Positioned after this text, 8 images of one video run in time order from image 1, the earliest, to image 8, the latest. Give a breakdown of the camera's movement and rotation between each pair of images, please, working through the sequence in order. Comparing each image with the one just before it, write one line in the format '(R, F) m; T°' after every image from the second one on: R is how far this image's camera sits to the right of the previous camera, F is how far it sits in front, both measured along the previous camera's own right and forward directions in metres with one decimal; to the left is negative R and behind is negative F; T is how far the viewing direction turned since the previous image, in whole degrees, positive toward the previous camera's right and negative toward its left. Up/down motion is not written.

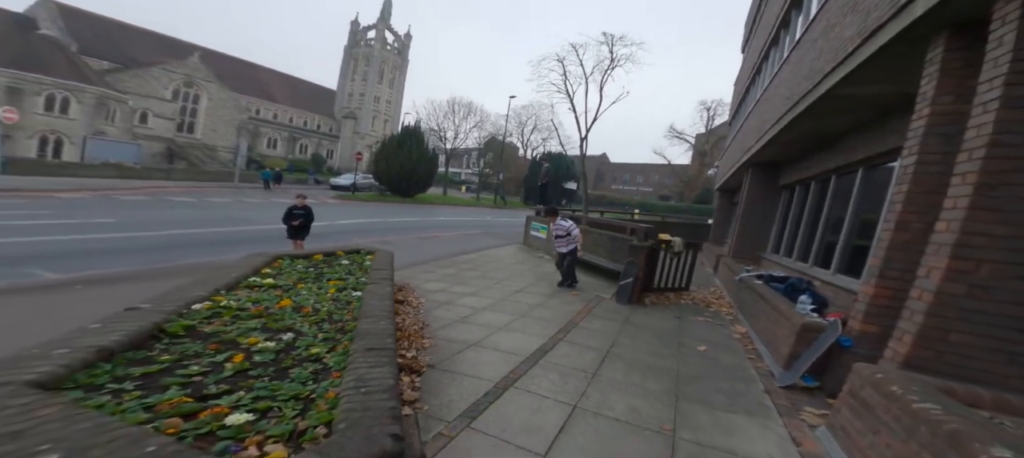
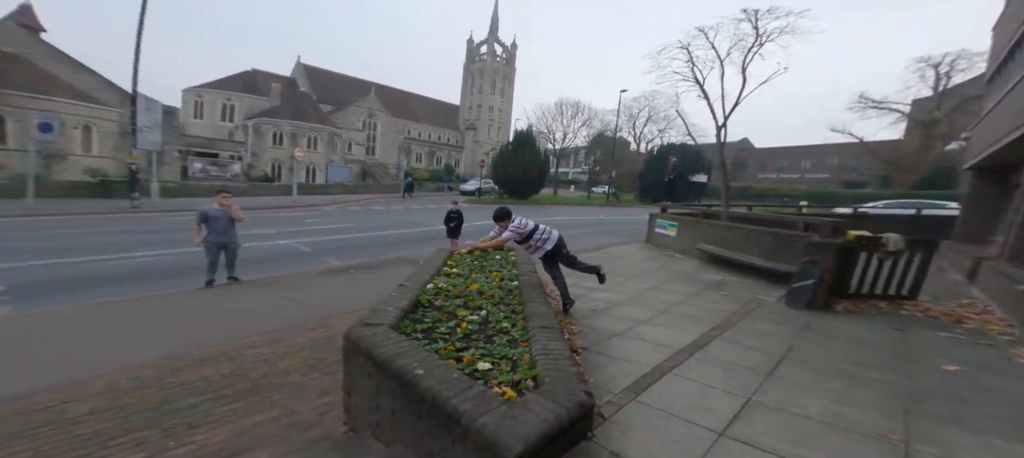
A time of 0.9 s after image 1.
(-0.5, -0.6) m; -15°
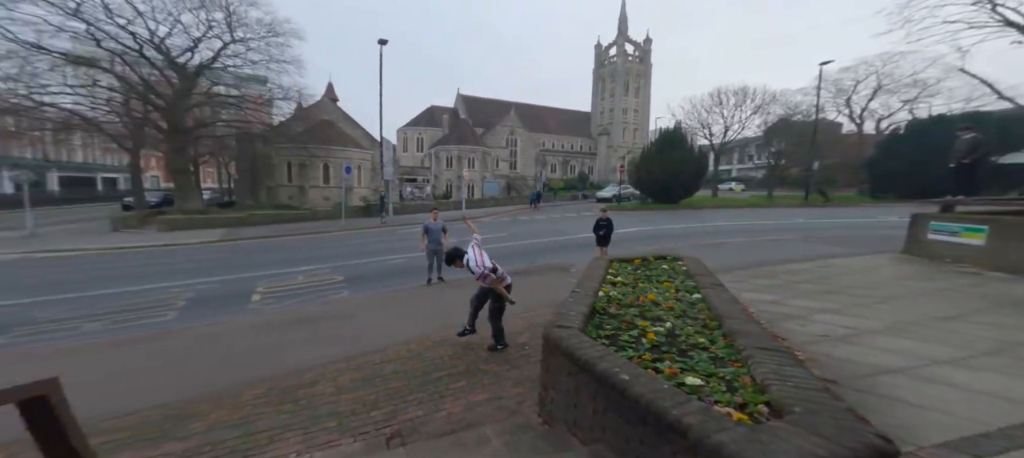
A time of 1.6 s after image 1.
(-0.4, -0.1) m; -19°
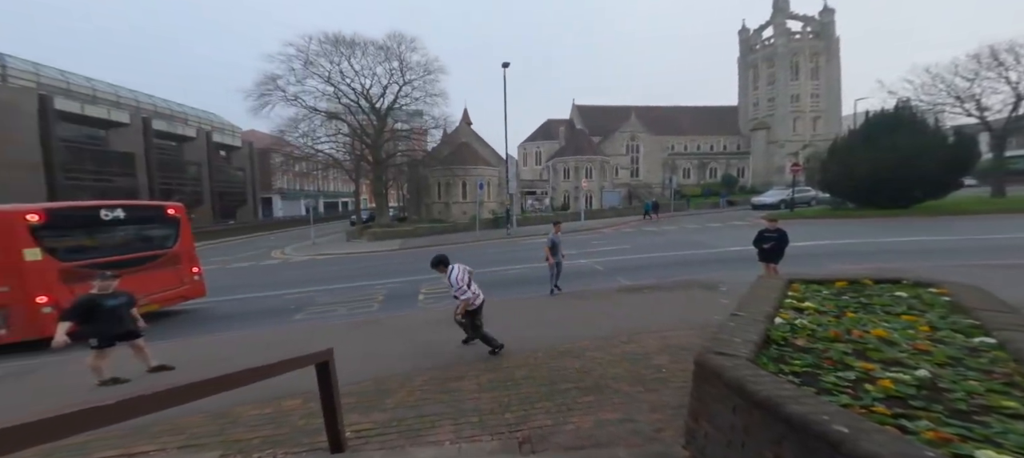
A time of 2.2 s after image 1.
(-0.1, +0.1) m; -16°
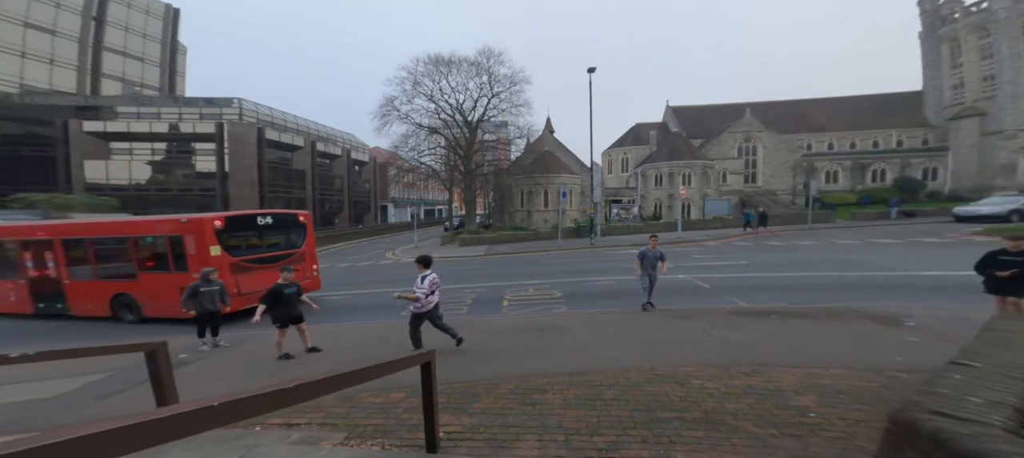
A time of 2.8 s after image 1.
(-0.1, +0.3) m; -11°
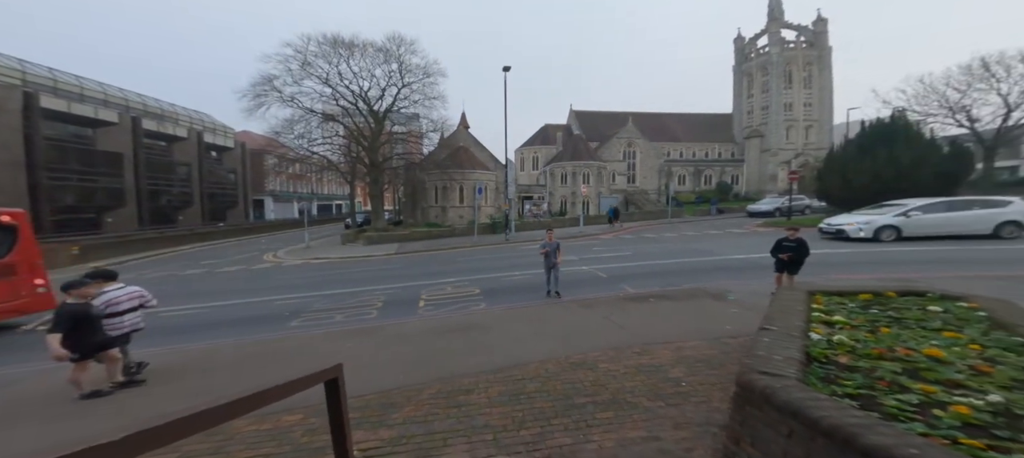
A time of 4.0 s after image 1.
(-0.1, -0.1) m; +12°
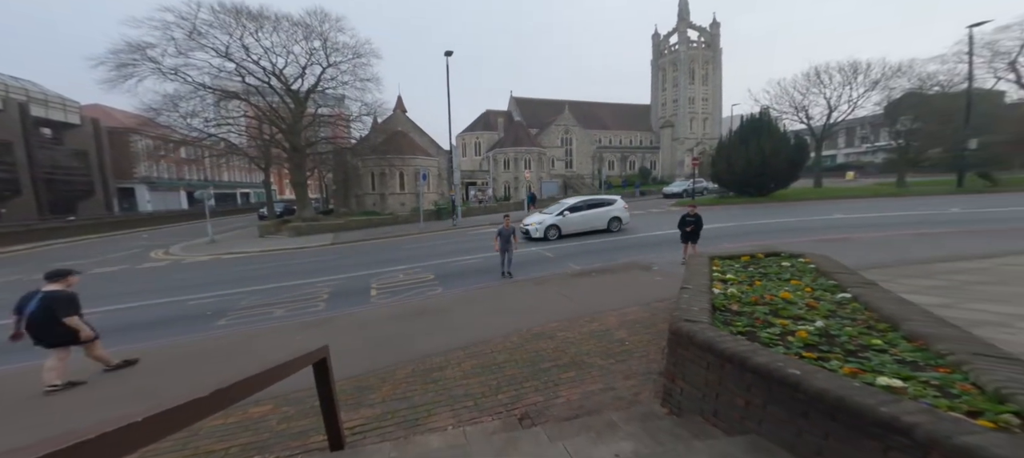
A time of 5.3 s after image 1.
(-0.3, -0.5) m; +9°
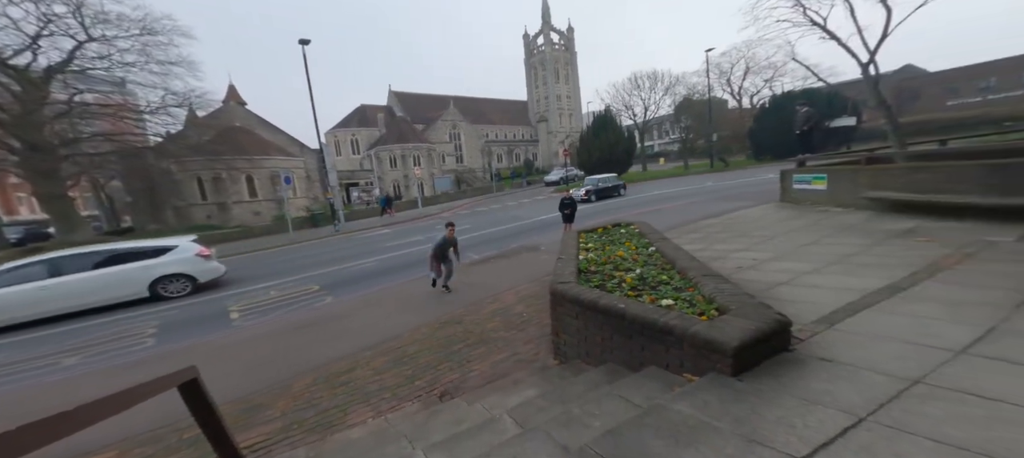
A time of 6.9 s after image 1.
(-0.1, -0.4) m; +15°
